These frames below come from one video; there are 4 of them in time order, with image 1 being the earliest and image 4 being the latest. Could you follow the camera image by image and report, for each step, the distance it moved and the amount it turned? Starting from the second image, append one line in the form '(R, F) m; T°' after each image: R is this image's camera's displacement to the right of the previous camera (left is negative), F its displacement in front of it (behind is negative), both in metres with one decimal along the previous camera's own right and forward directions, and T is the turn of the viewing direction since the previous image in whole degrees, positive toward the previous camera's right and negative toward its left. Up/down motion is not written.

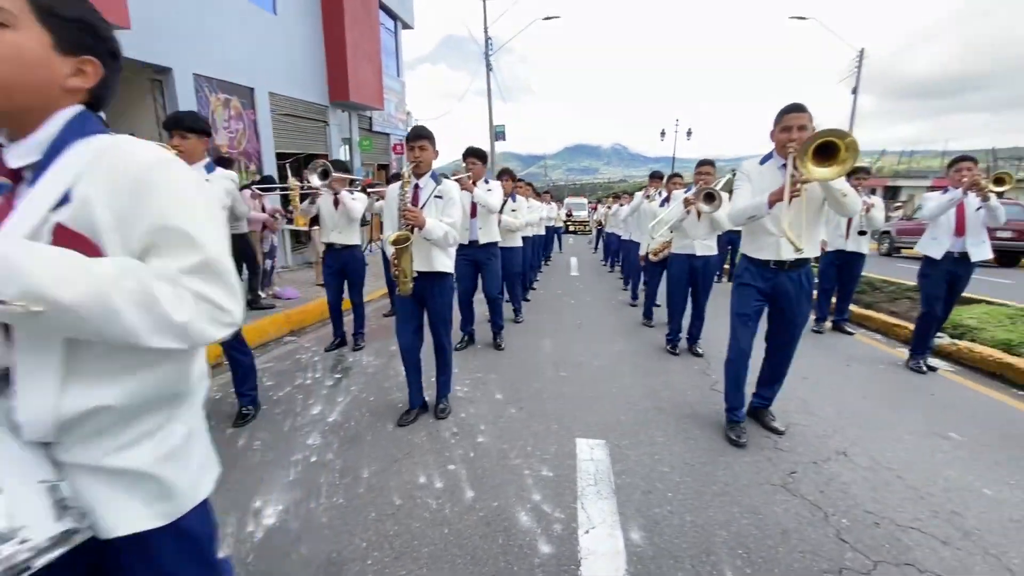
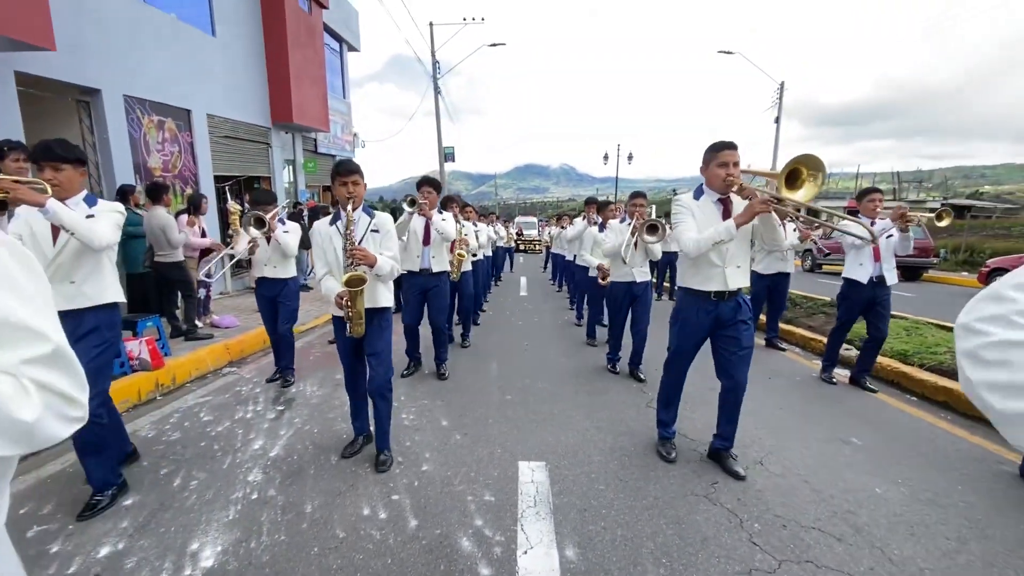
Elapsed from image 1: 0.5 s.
(+0.1, -0.1) m; +6°
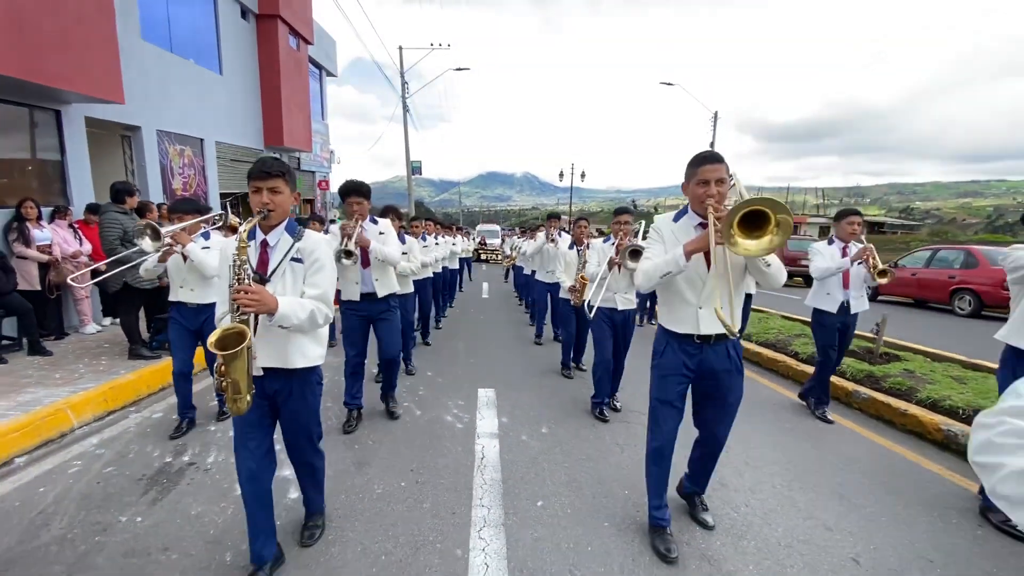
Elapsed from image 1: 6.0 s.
(0.0, -2.0) m; +4°
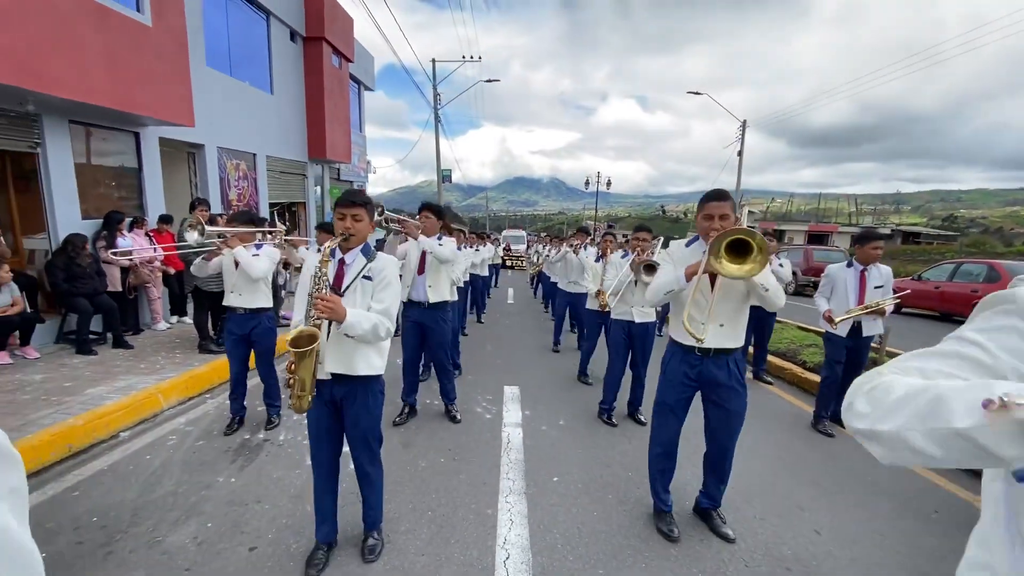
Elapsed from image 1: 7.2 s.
(0.0, -0.6) m; -3°
